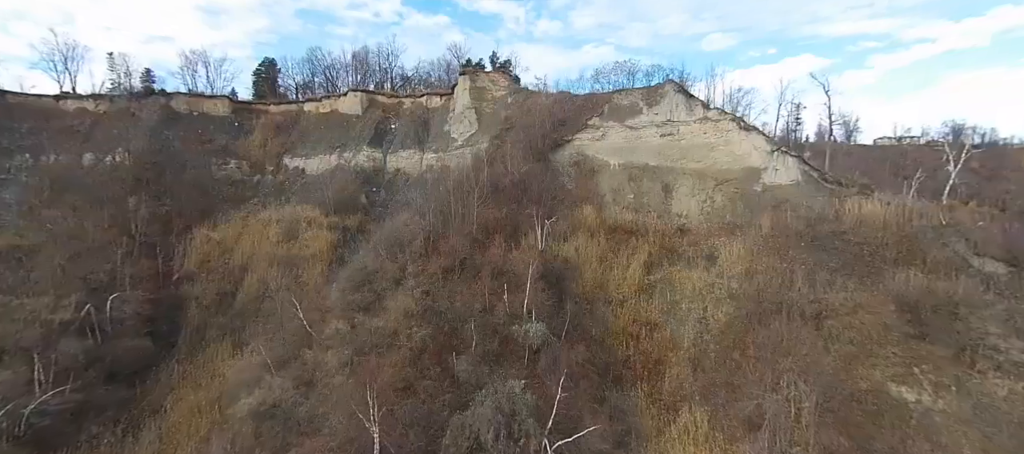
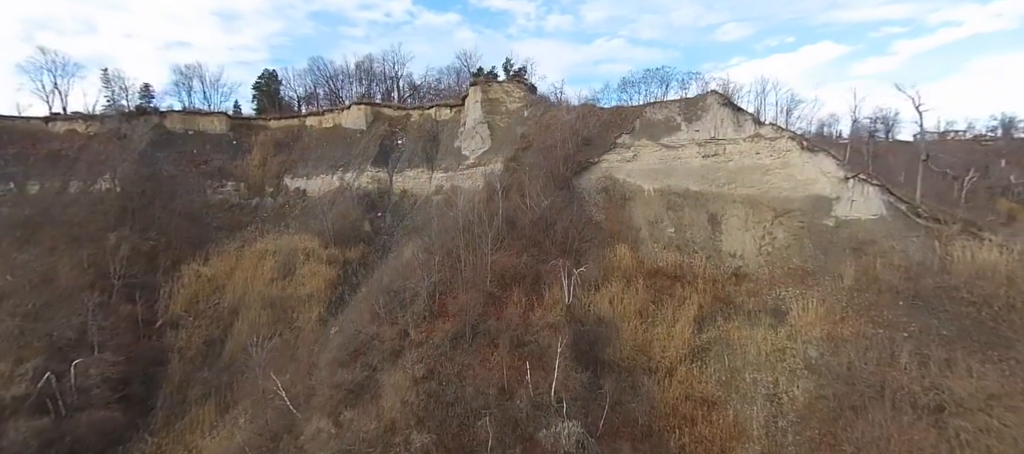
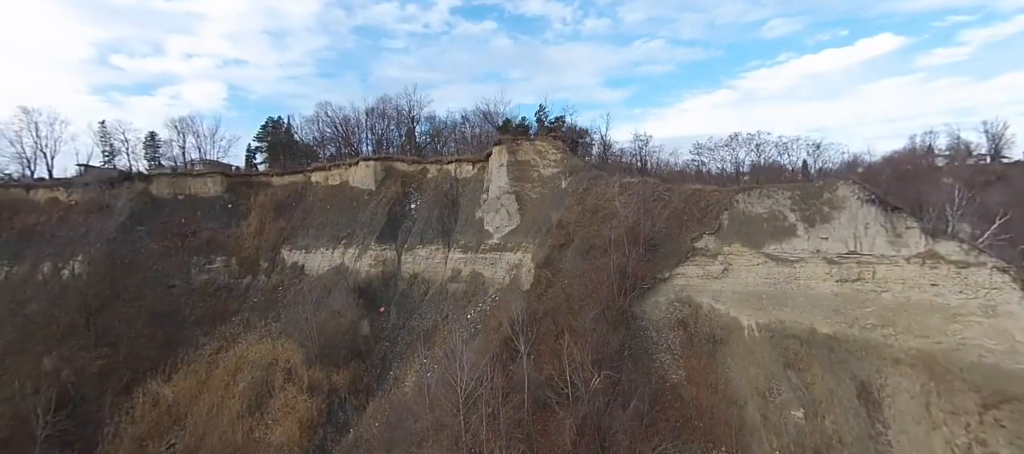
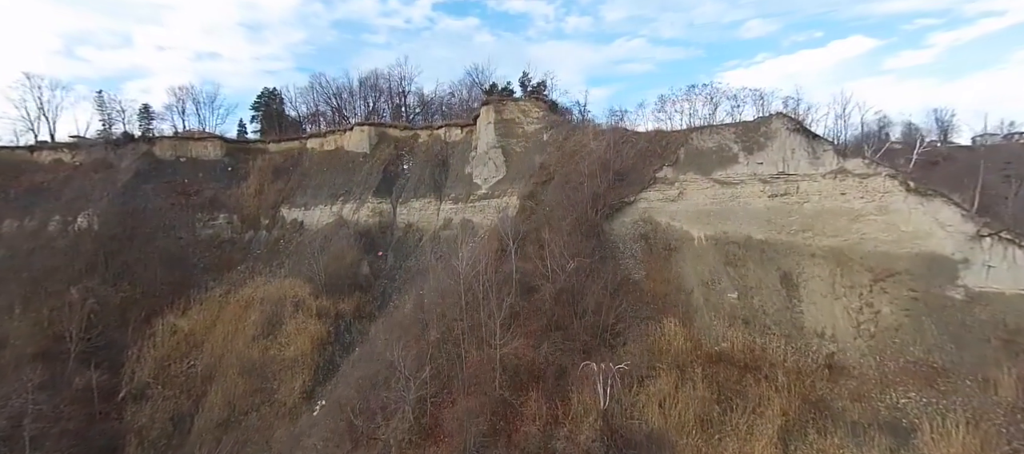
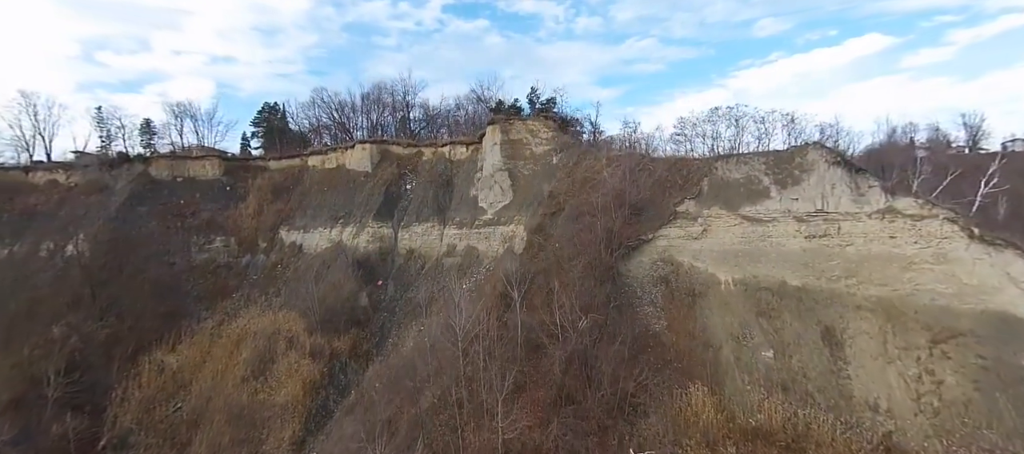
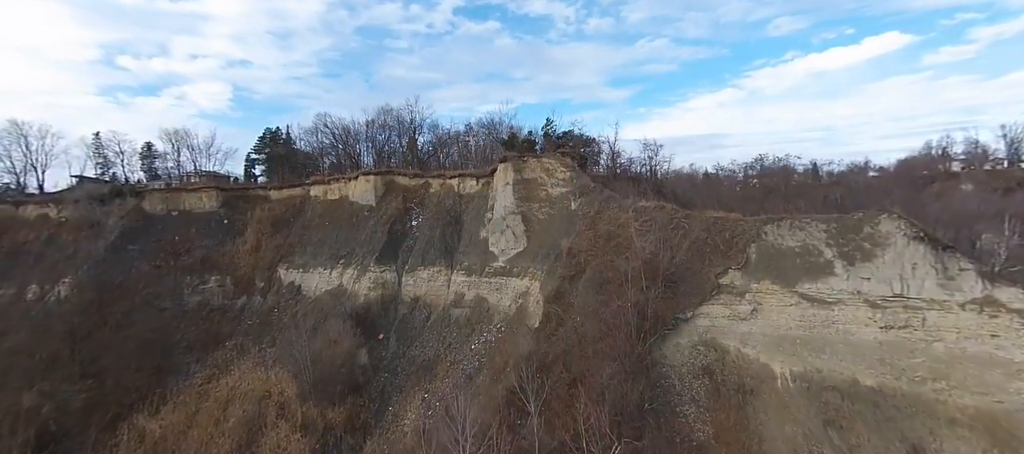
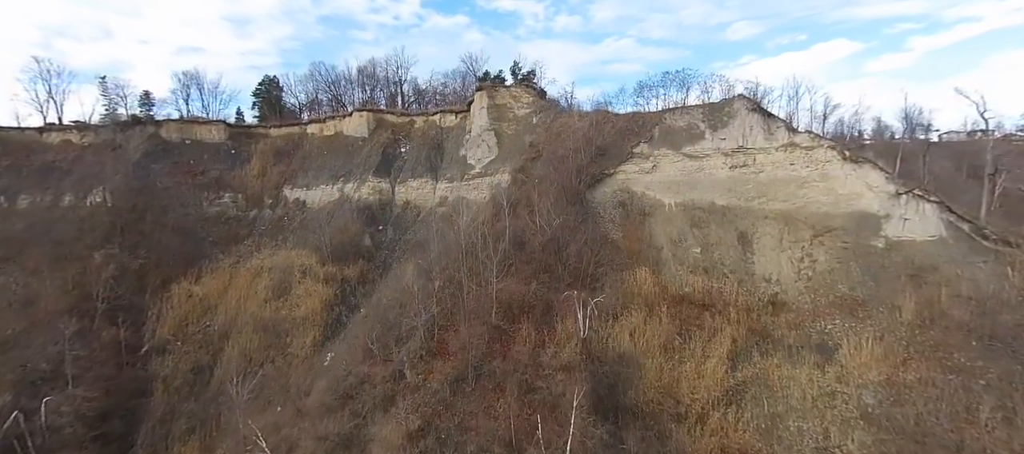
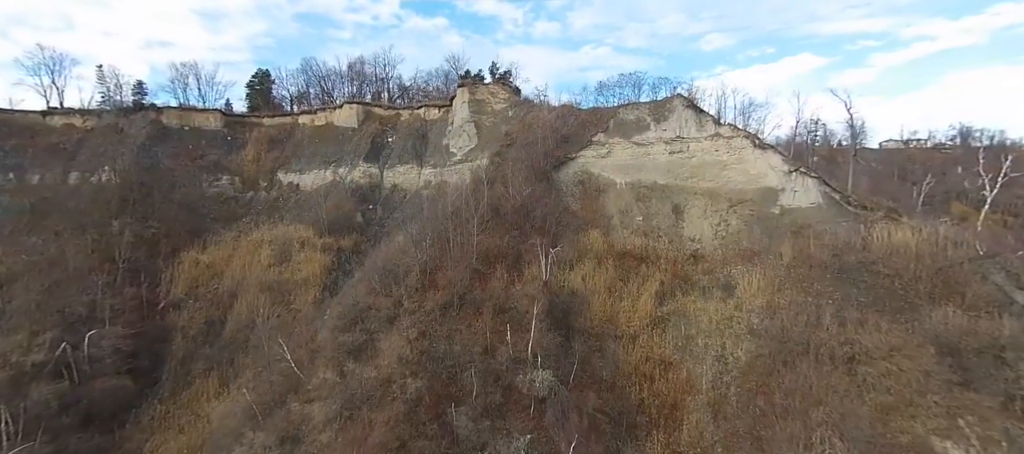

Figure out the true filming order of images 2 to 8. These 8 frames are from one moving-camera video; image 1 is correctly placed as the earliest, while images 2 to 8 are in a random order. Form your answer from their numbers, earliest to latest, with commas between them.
8, 2, 7, 4, 5, 3, 6
